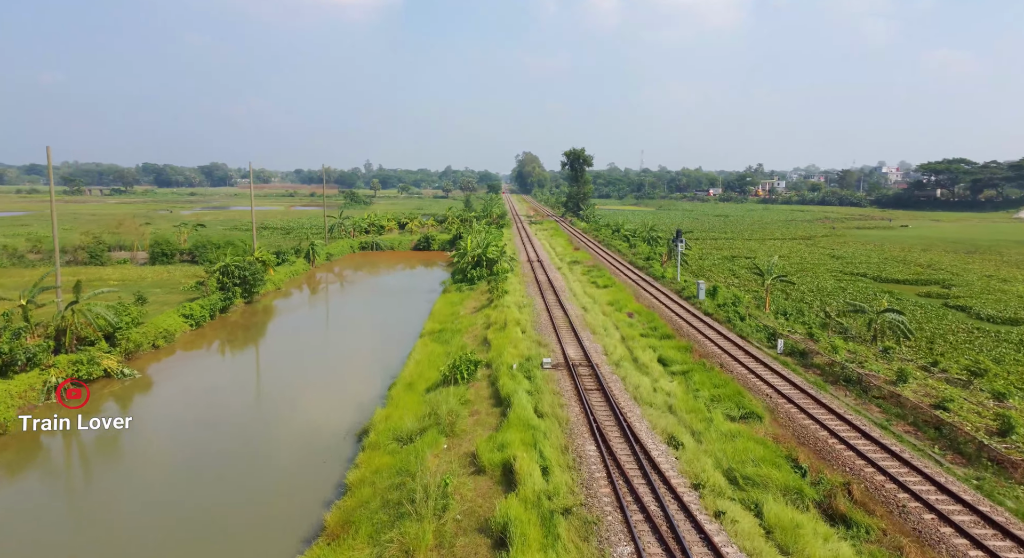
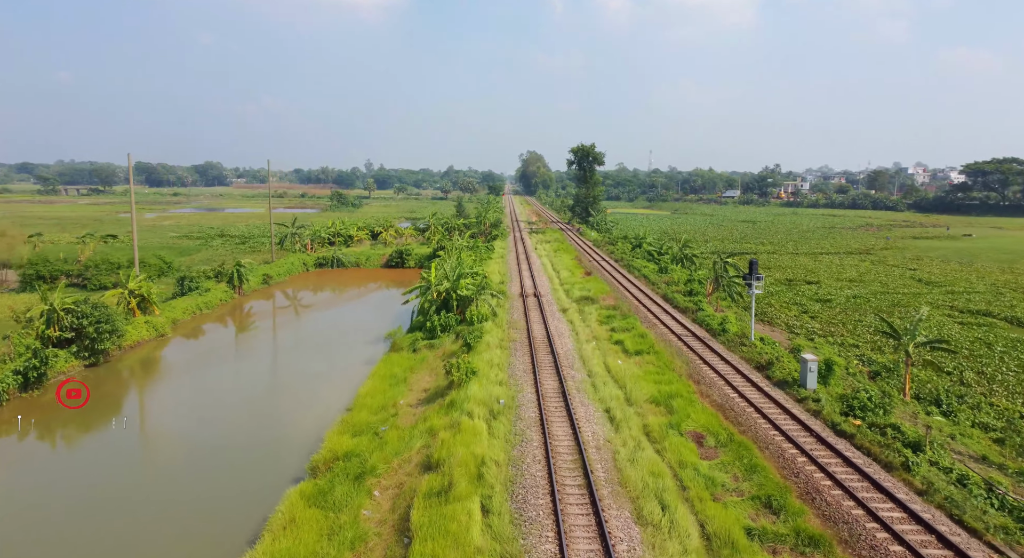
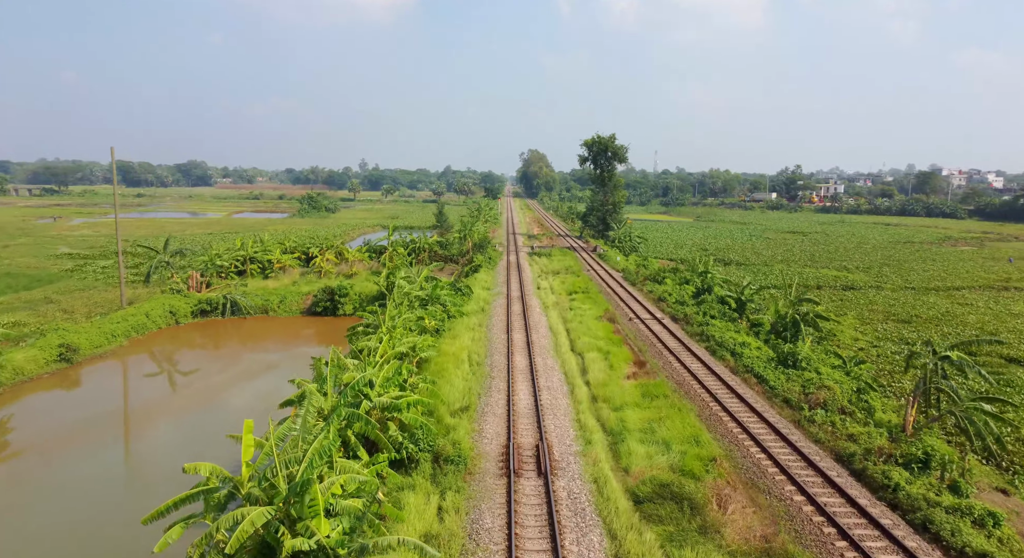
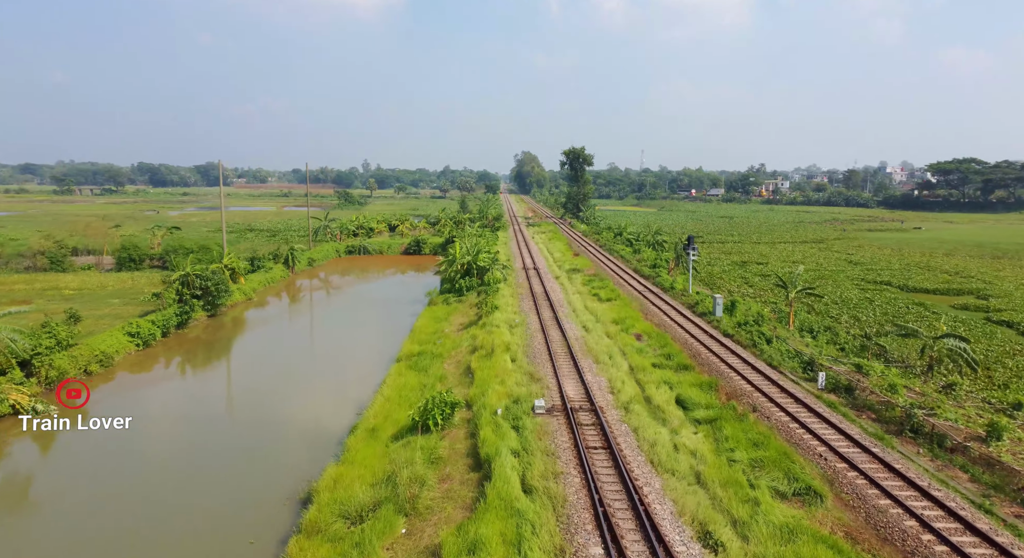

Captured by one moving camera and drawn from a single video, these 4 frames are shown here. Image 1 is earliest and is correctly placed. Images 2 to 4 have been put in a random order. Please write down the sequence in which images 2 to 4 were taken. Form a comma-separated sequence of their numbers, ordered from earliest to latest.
4, 2, 3
